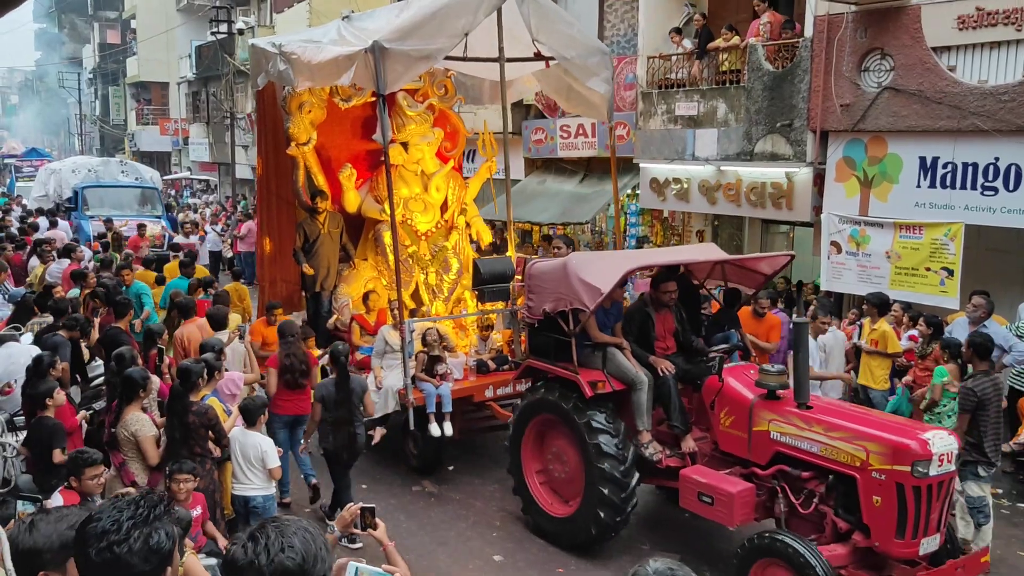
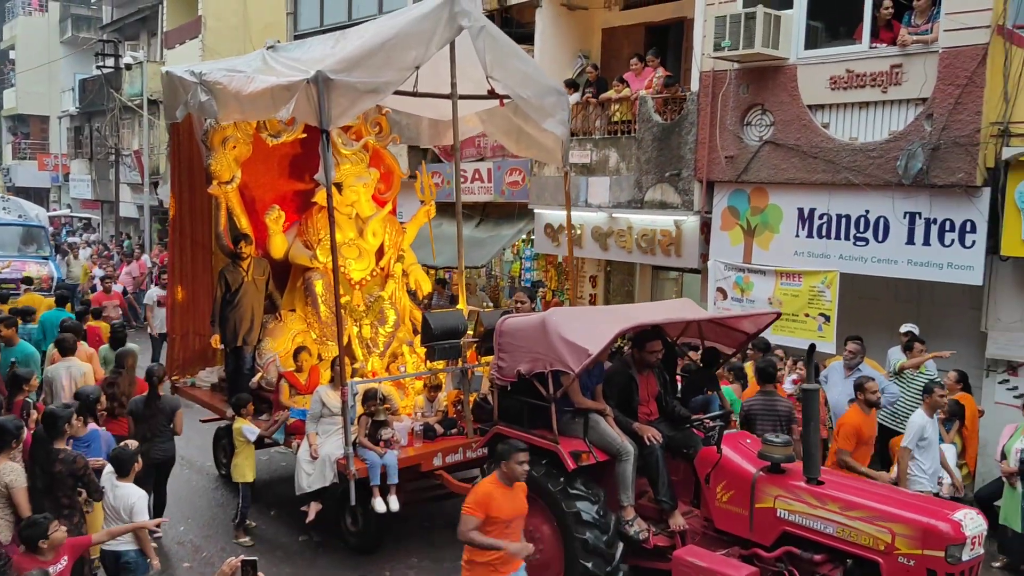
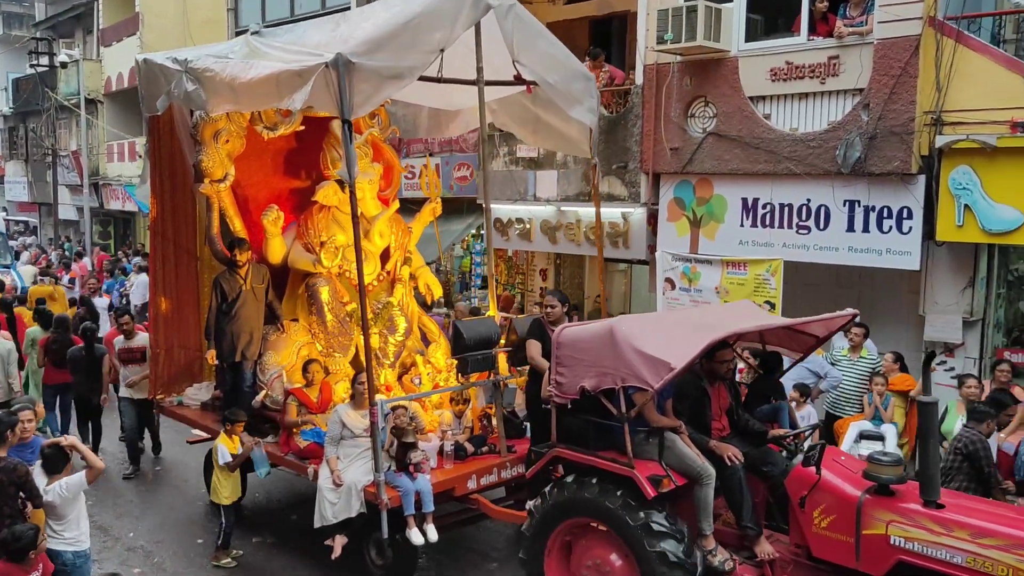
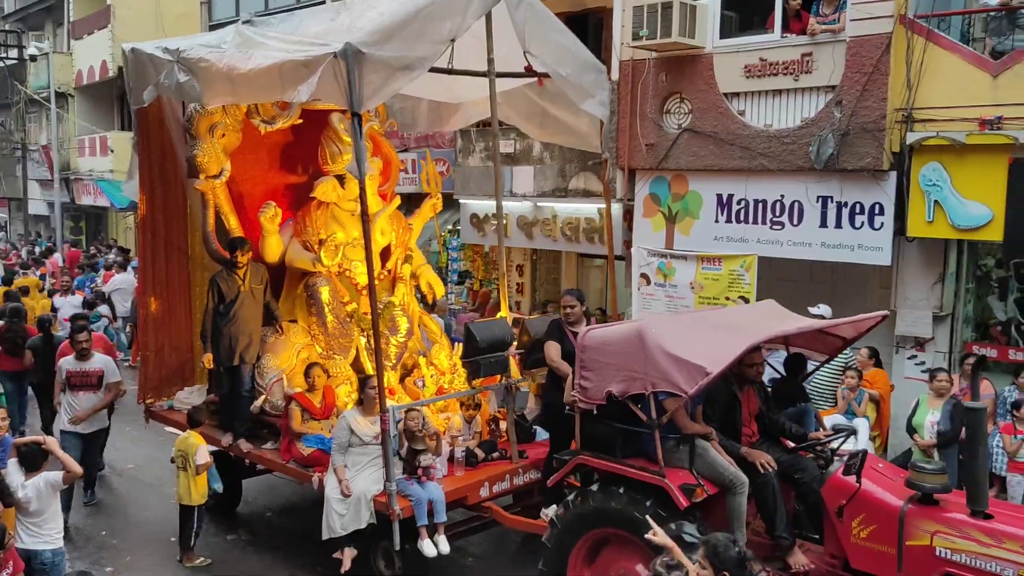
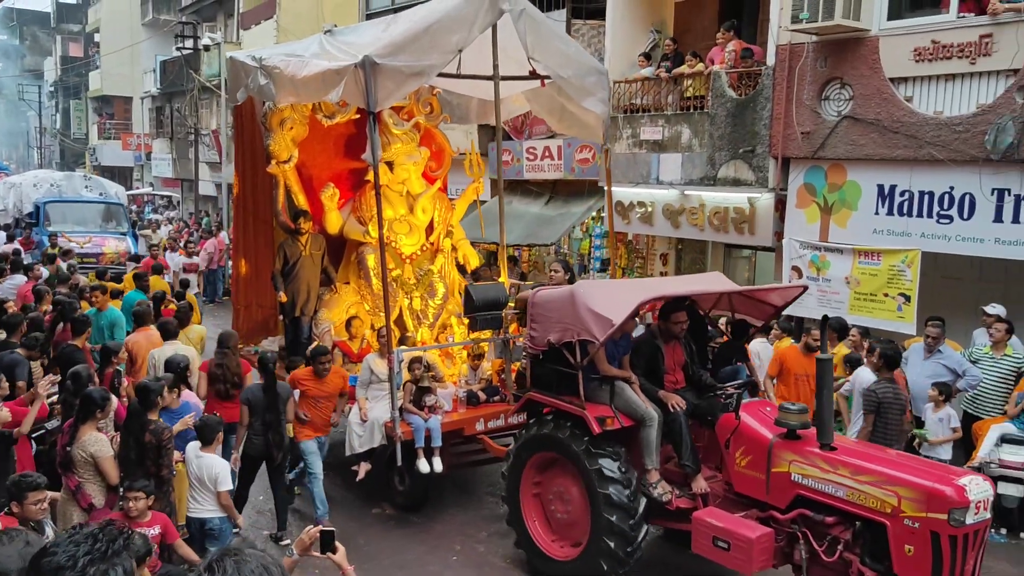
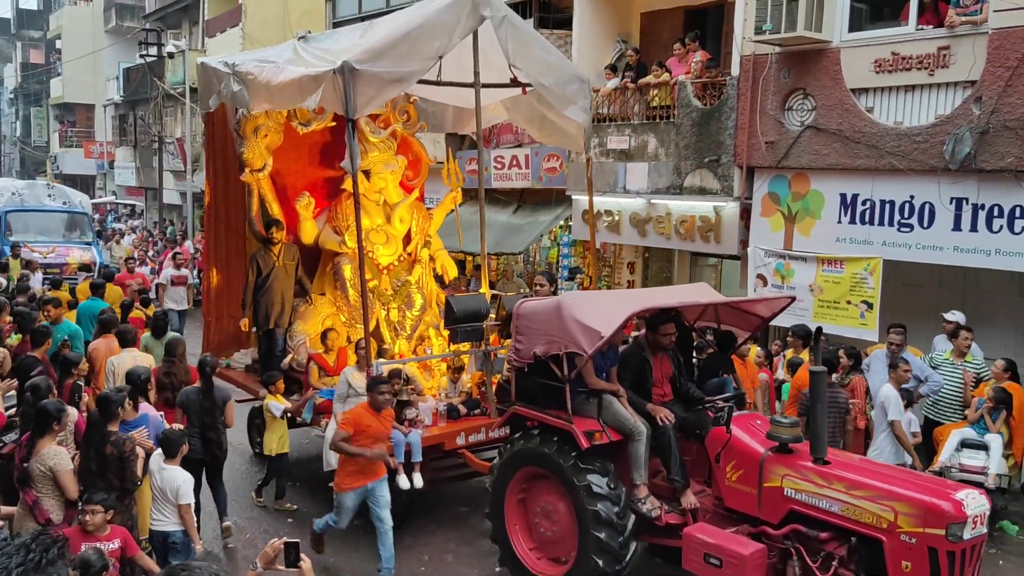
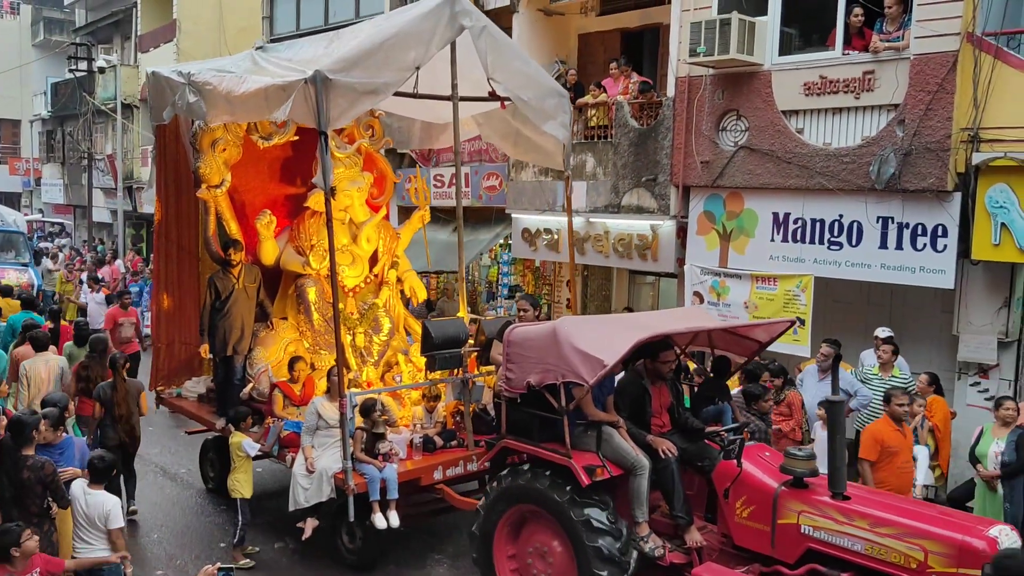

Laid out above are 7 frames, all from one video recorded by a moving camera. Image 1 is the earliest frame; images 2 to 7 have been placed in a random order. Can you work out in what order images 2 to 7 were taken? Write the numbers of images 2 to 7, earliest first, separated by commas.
5, 6, 2, 7, 3, 4
